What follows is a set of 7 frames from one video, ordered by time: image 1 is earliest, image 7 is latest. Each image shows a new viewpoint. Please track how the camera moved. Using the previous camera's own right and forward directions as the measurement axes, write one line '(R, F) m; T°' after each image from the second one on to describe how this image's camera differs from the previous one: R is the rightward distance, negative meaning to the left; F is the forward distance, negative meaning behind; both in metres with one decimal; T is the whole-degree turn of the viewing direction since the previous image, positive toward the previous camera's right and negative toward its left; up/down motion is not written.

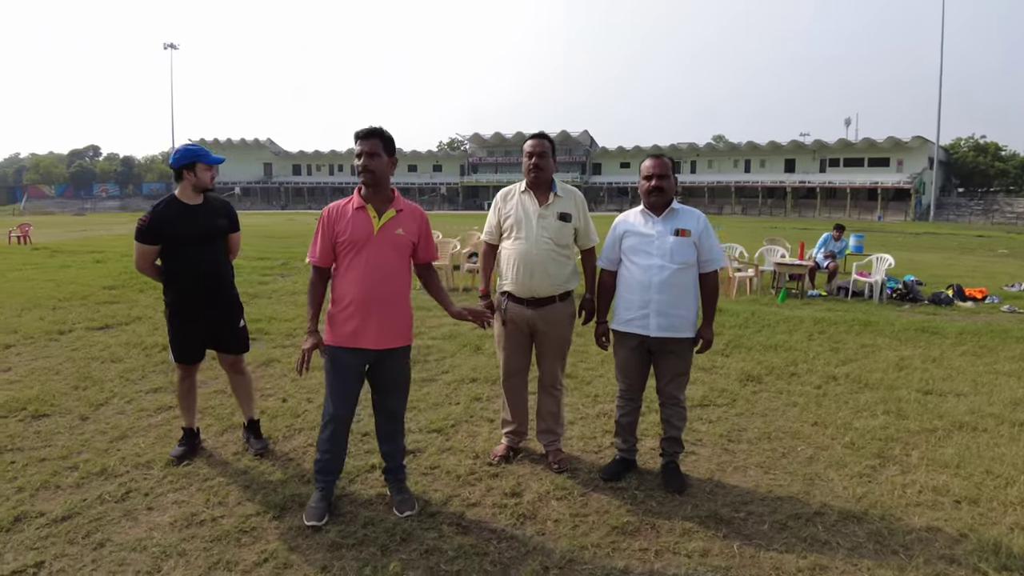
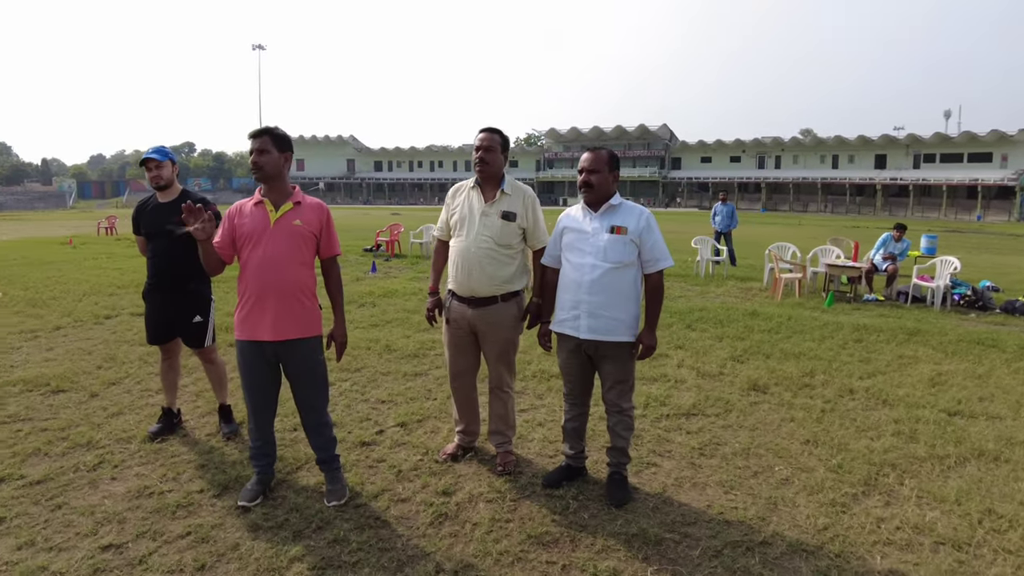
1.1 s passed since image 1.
(+0.9, +0.2) m; -9°
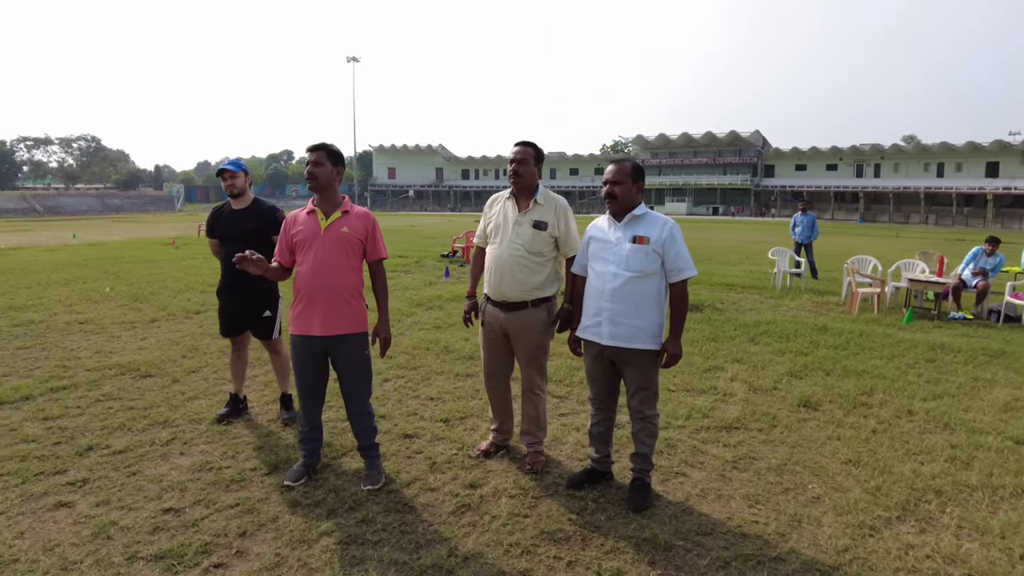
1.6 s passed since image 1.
(+0.4, -0.1) m; -8°
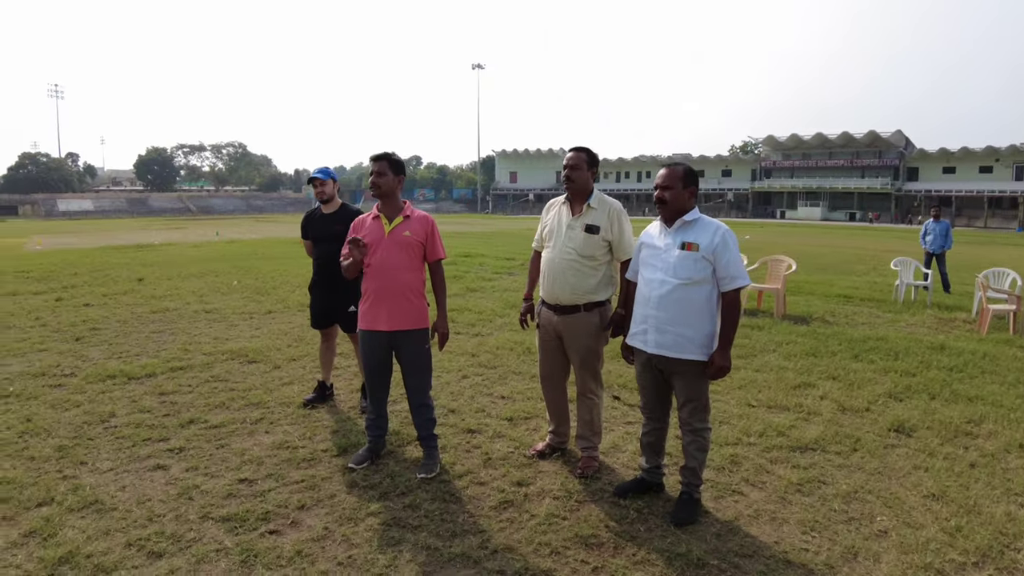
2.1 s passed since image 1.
(+0.4, 0.0) m; -11°
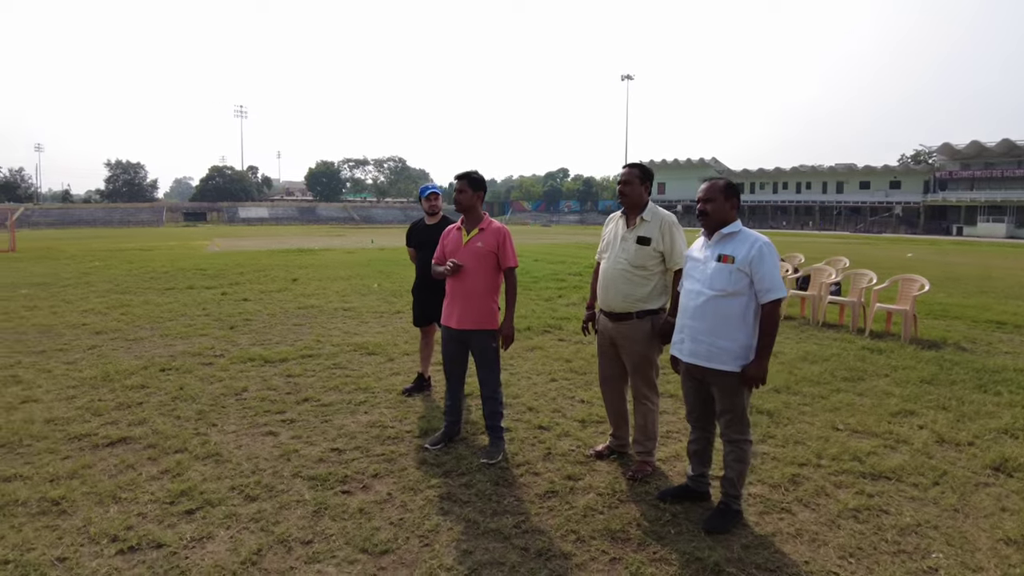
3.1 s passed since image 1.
(+0.6, -0.3) m; -13°
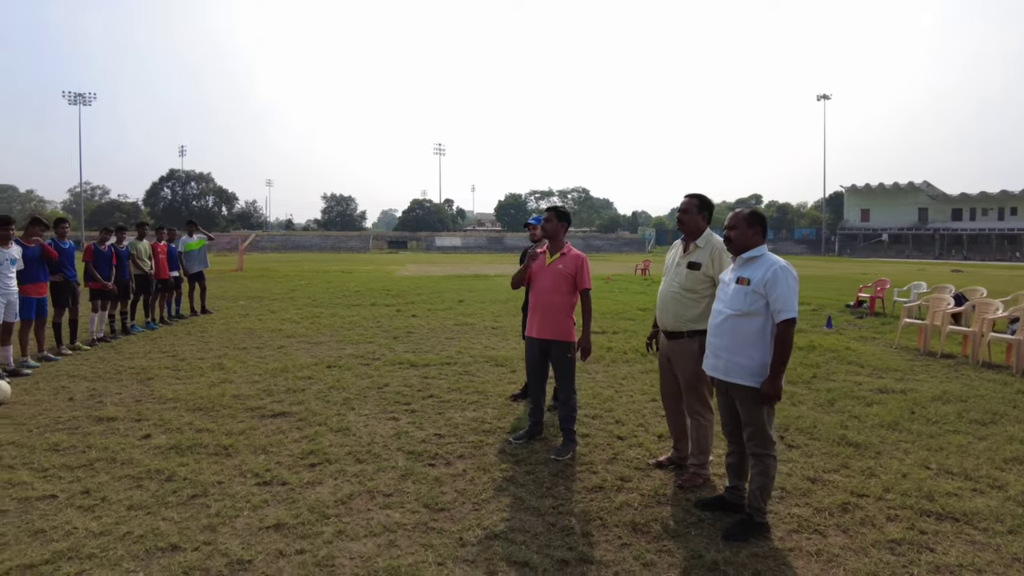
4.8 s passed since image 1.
(+0.9, -0.5) m; -17°
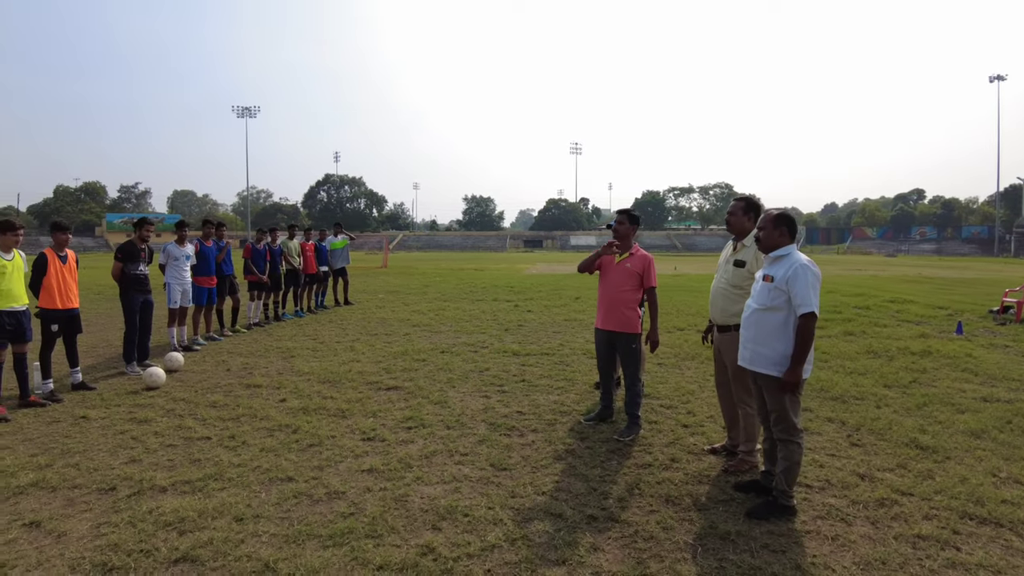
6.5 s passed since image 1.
(+0.6, -0.5) m; -13°
